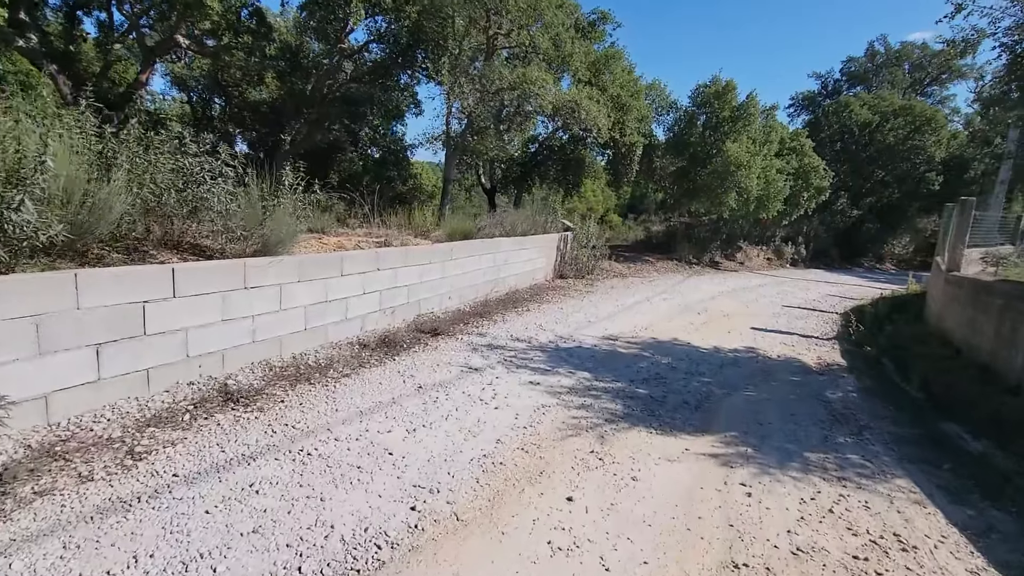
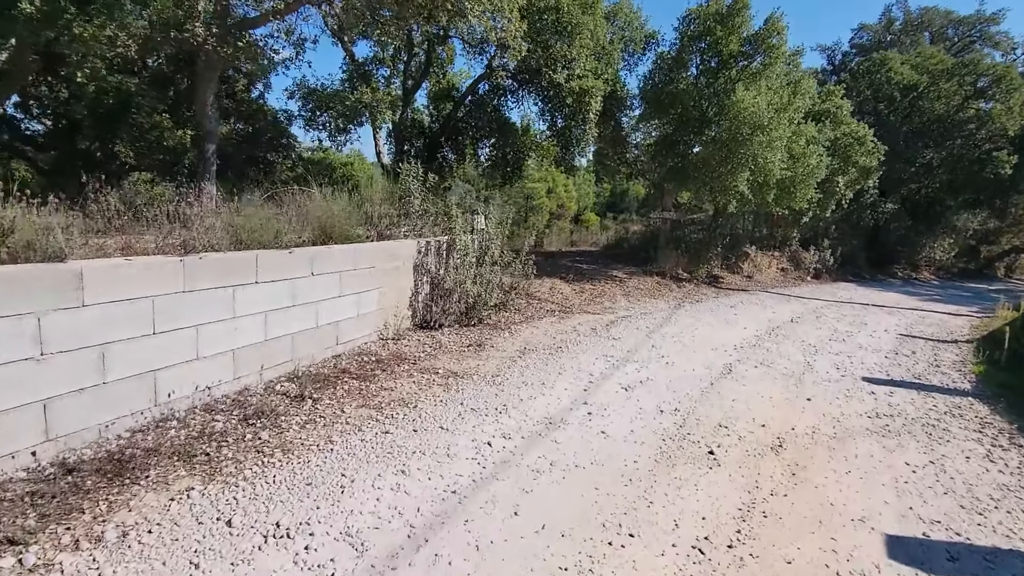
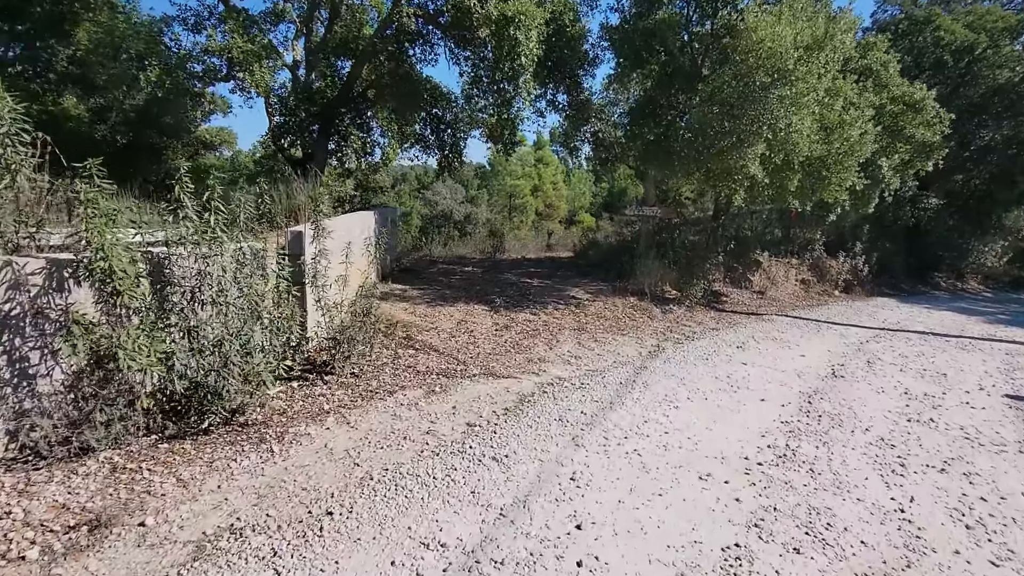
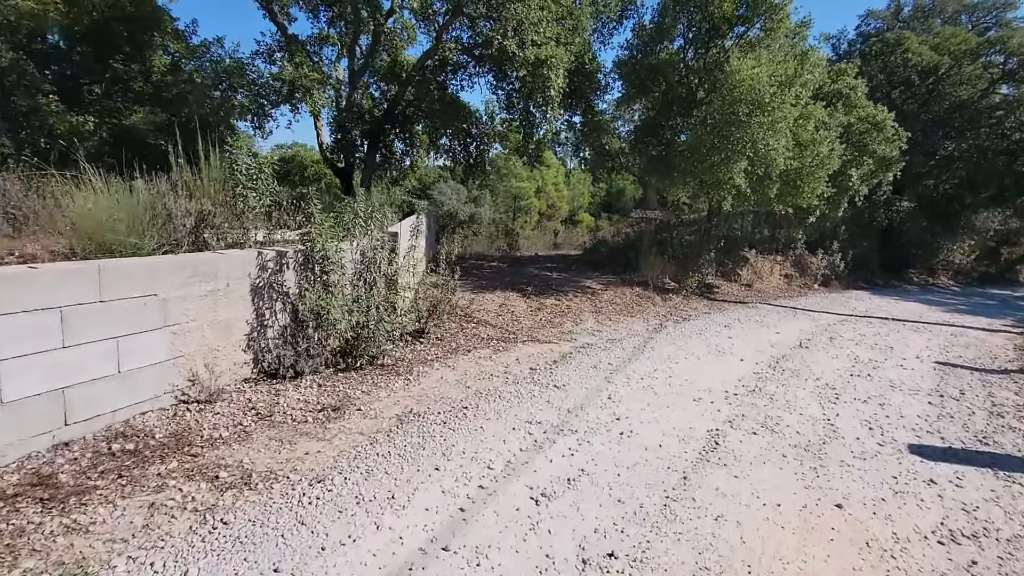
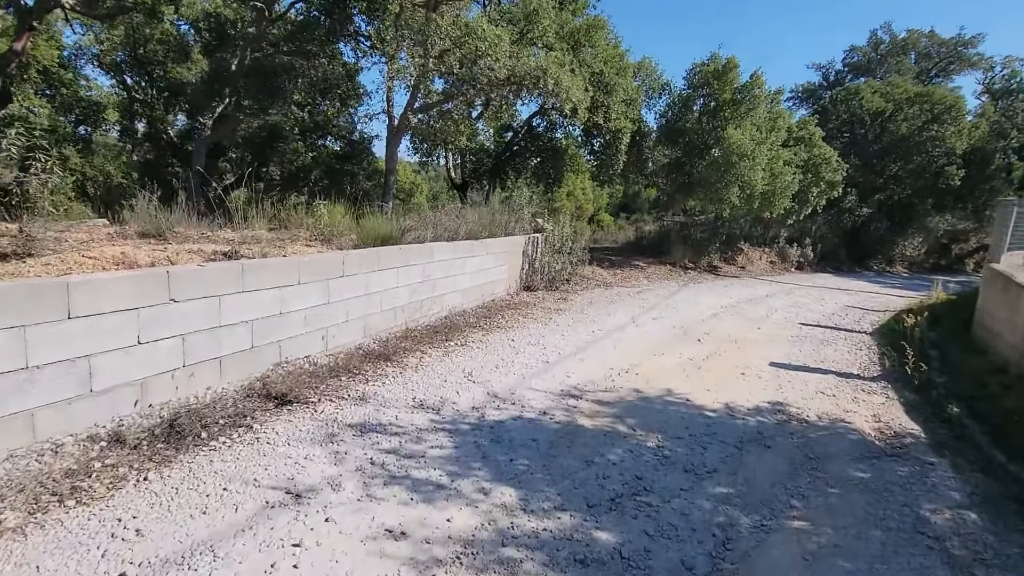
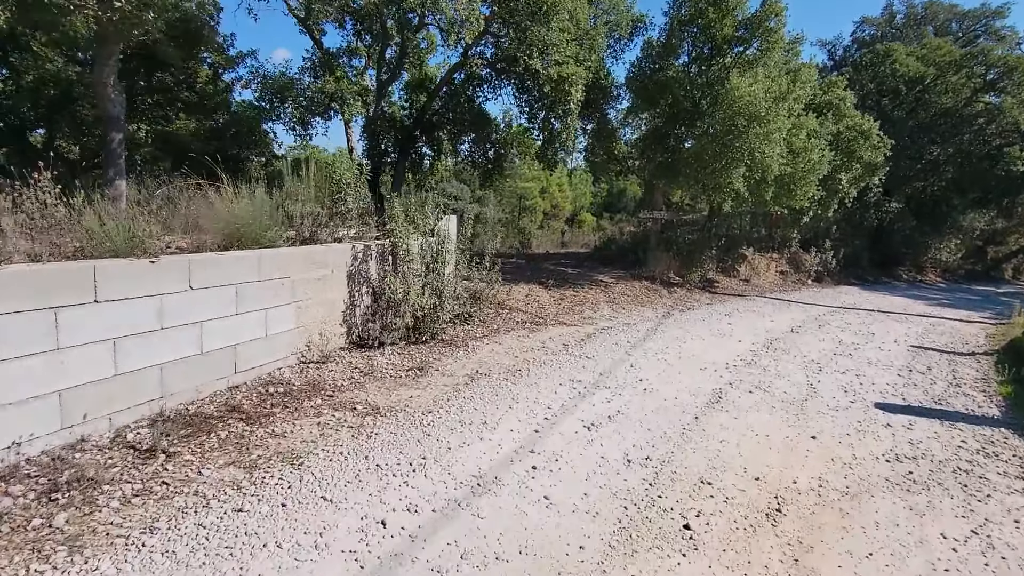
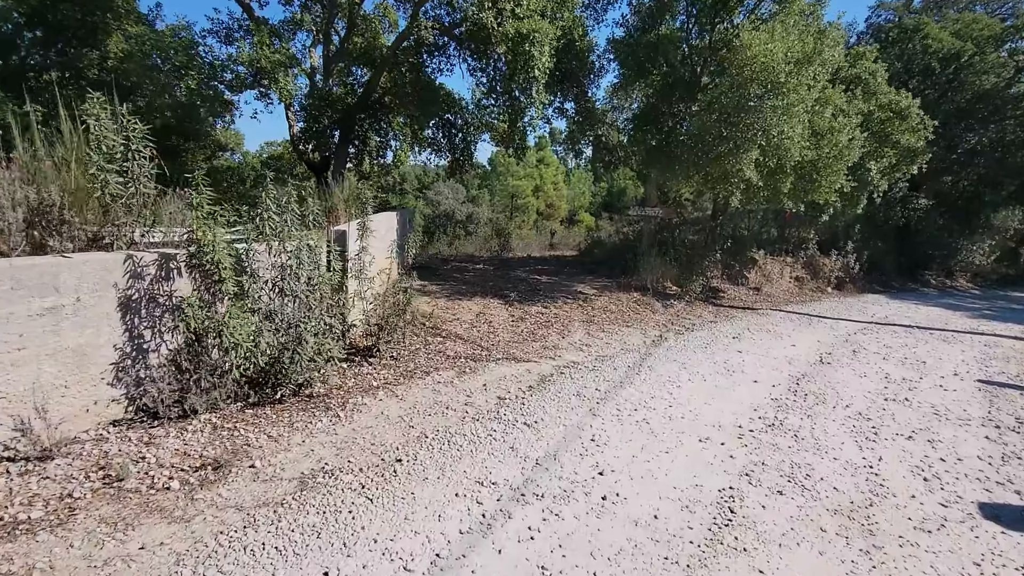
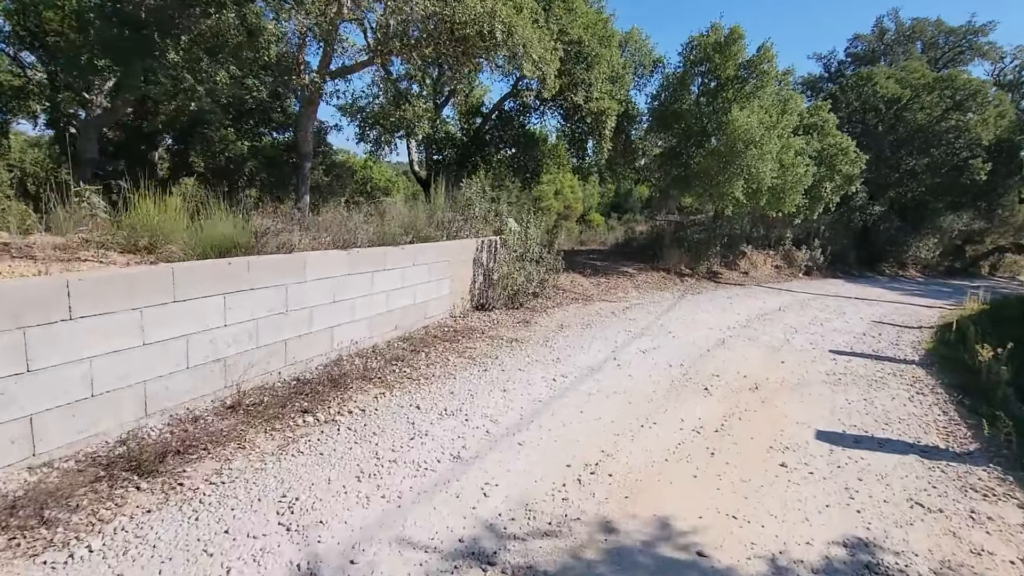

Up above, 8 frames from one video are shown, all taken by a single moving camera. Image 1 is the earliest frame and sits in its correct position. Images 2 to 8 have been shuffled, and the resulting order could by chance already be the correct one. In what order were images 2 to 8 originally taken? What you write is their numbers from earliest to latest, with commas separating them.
5, 8, 2, 6, 4, 7, 3
